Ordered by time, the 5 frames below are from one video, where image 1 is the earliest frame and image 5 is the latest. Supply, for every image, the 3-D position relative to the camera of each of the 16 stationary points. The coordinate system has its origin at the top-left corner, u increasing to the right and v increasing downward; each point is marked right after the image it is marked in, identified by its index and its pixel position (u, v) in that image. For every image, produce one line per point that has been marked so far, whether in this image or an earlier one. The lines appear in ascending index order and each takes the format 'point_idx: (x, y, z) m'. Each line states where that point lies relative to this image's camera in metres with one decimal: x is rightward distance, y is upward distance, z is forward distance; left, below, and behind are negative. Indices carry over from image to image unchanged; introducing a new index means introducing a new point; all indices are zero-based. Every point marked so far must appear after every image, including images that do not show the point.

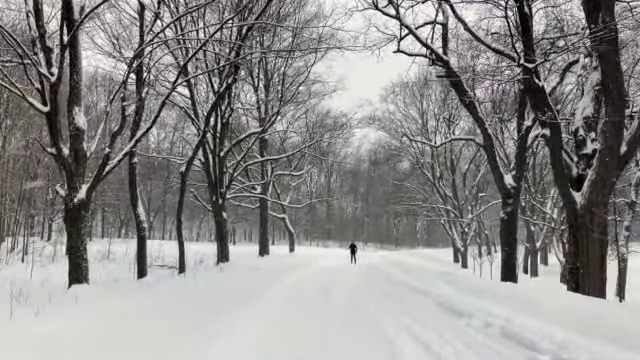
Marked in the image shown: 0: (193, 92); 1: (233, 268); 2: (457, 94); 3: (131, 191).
0: (-5.0, +3.5, +18.4) m
1: (-3.0, -3.0, +16.3) m
2: (+4.3, +2.8, +15.0) m
3: (-4.9, -0.3, +12.2) m
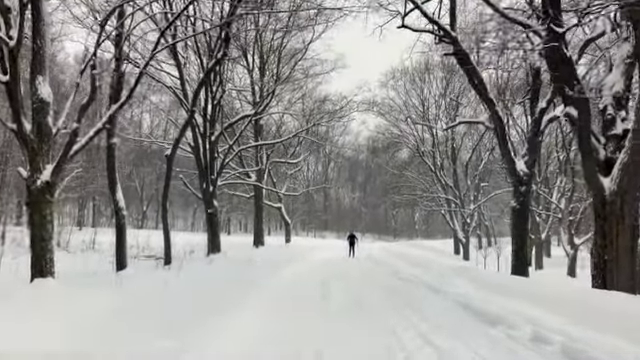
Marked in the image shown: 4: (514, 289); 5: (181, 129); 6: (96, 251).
0: (-5.0, +4.0, +17.2) m
1: (-3.1, -2.5, +15.2) m
2: (+4.2, +3.2, +13.9) m
3: (-4.9, +0.1, +11.1) m
4: (+3.8, -2.1, +9.5) m
5: (-4.1, +1.6, +14.0) m
6: (-8.5, -2.7, +18.0) m
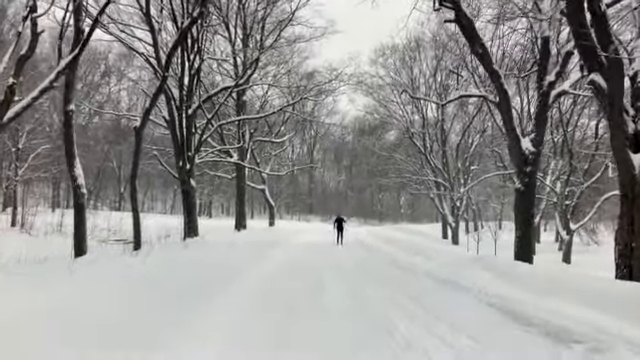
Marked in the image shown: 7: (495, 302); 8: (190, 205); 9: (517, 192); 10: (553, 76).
0: (-5.4, +4.7, +15.7) m
1: (-3.5, -1.9, +13.9) m
2: (+3.9, +3.7, +12.7) m
3: (-5.2, +0.7, +9.7) m
4: (+3.6, -1.7, +8.4) m
5: (-4.4, +2.2, +12.5) m
6: (-9.0, -1.9, +16.5) m
7: (+2.7, -1.9, +7.4) m
8: (-4.4, -0.9, +16.0) m
9: (+5.2, -0.3, +12.5) m
10: (+5.9, +2.6, +12.1) m
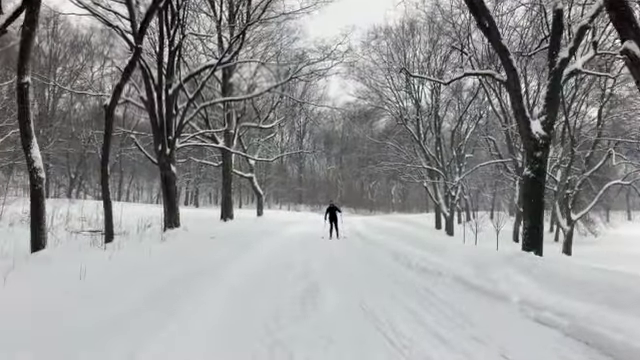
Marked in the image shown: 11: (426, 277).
0: (-5.7, +5.1, +14.3) m
1: (-3.7, -1.5, +12.8) m
2: (+3.7, +4.1, +11.6) m
3: (-5.3, +1.0, +8.4) m
4: (+3.5, -1.5, +7.4) m
5: (-4.6, +2.6, +11.3) m
6: (-9.3, -1.4, +15.3) m
7: (+2.7, -1.7, +6.4) m
8: (-4.6, -0.4, +14.8) m
9: (+5.0, 0.0, +11.5) m
10: (+5.8, +3.0, +11.0) m
11: (+1.9, -1.8, +9.1) m
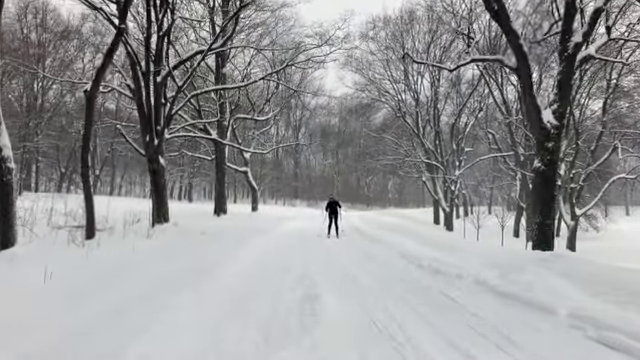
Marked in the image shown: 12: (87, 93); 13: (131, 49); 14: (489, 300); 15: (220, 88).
0: (-5.8, +5.4, +13.5) m
1: (-3.8, -1.3, +12.1) m
2: (+3.7, +4.2, +10.8) m
3: (-5.3, +1.1, +7.7) m
4: (+3.5, -1.3, +6.8) m
5: (-4.7, +2.7, +10.5) m
6: (-9.4, -1.2, +14.5) m
7: (+2.6, -1.6, +5.8) m
8: (-4.7, -0.2, +14.1) m
9: (+4.9, +0.2, +10.8) m
10: (+5.7, +3.1, +10.4) m
11: (+1.9, -1.7, +8.5) m
12: (-5.4, +2.0, +11.1) m
13: (-5.1, +3.5, +12.9) m
14: (+2.2, -1.6, +6.6) m
15: (-3.5, +3.2, +17.1) m
